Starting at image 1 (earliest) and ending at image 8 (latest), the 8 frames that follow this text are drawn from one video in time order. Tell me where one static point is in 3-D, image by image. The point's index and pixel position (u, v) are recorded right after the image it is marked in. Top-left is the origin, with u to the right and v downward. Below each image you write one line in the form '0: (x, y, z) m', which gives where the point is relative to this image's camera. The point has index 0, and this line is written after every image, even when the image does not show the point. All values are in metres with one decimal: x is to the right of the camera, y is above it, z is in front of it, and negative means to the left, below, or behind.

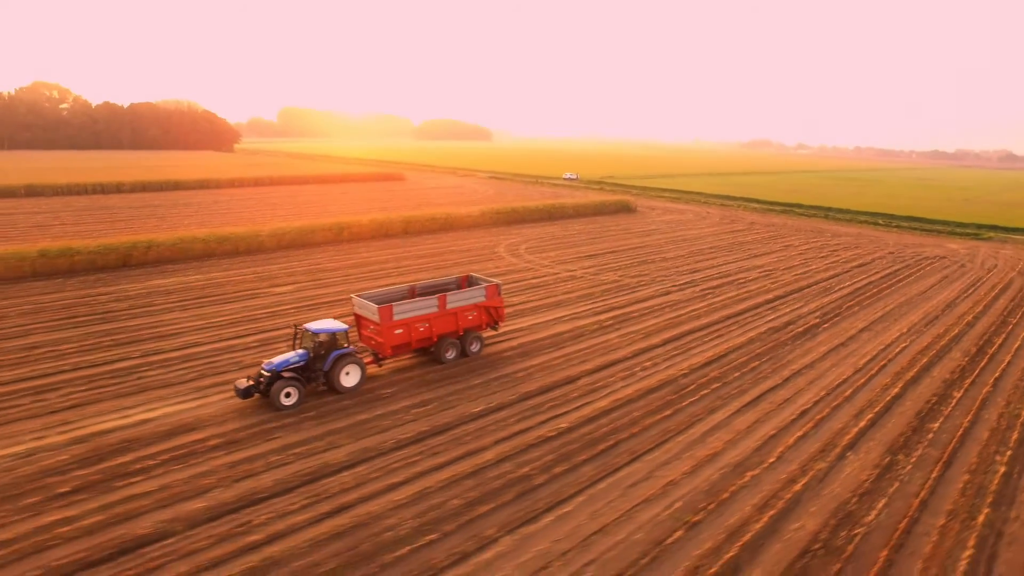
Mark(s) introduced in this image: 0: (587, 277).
0: (+1.5, +0.1, +14.4) m
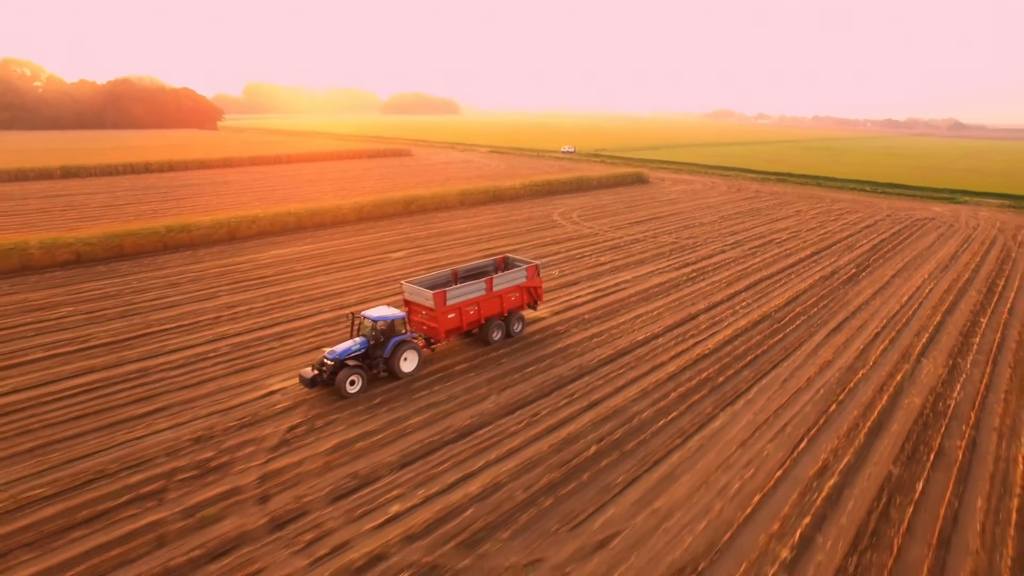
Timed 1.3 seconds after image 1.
0: (+3.3, +1.0, +16.7) m
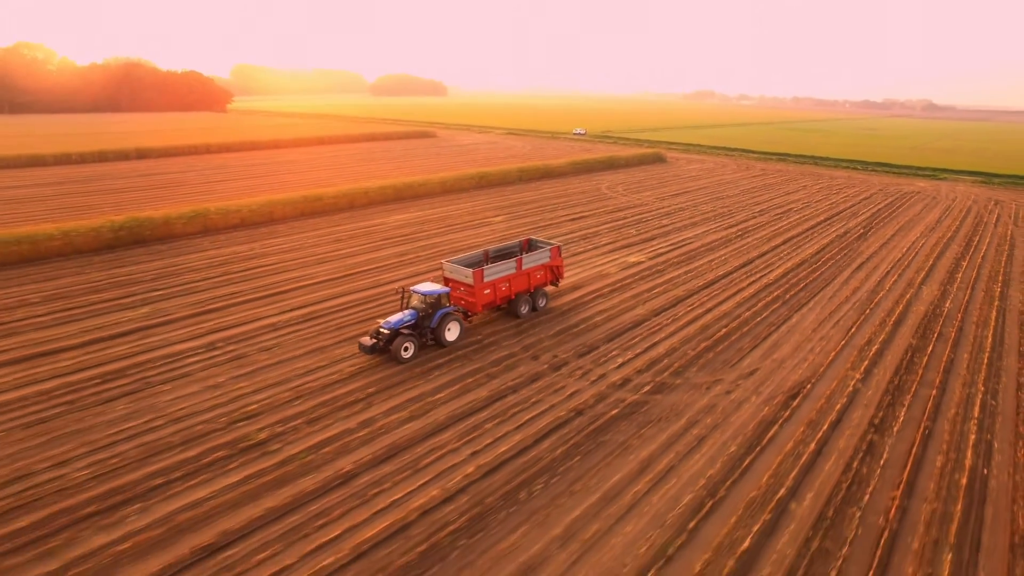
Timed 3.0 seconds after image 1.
0: (+5.4, +2.3, +20.4) m
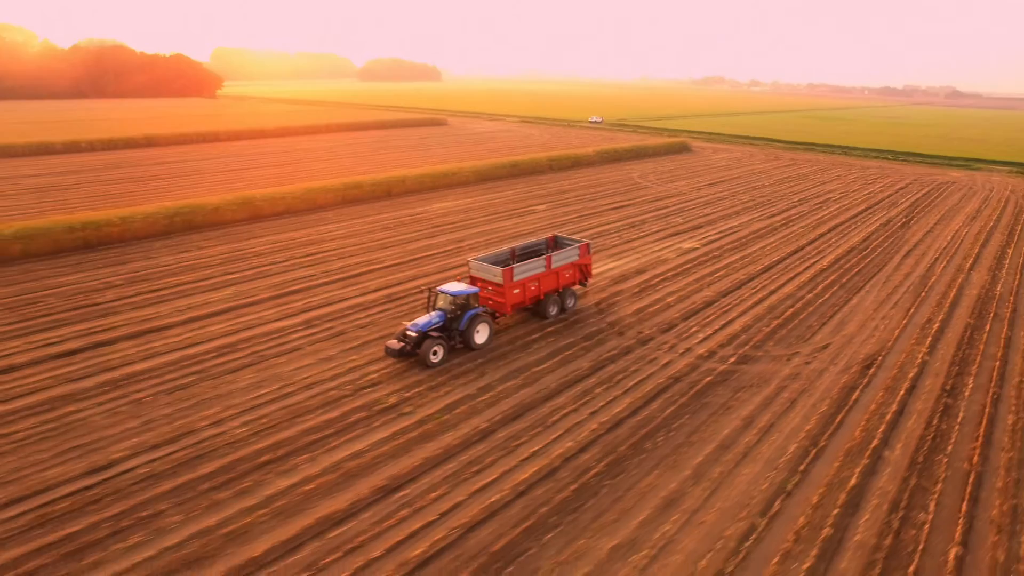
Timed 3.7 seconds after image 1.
0: (+6.9, +2.7, +21.4) m
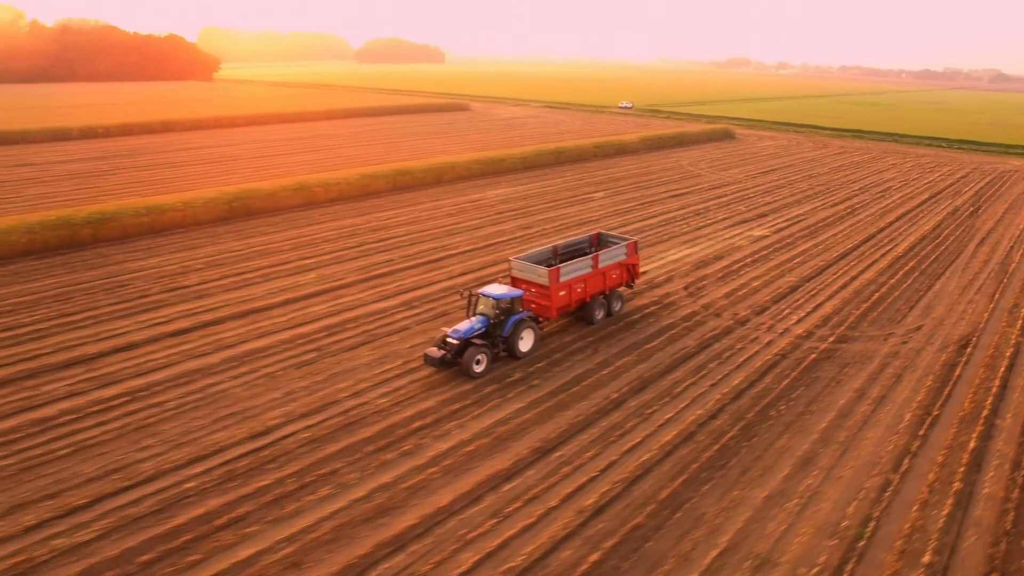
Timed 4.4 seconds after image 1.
0: (+9.0, +3.2, +22.0) m
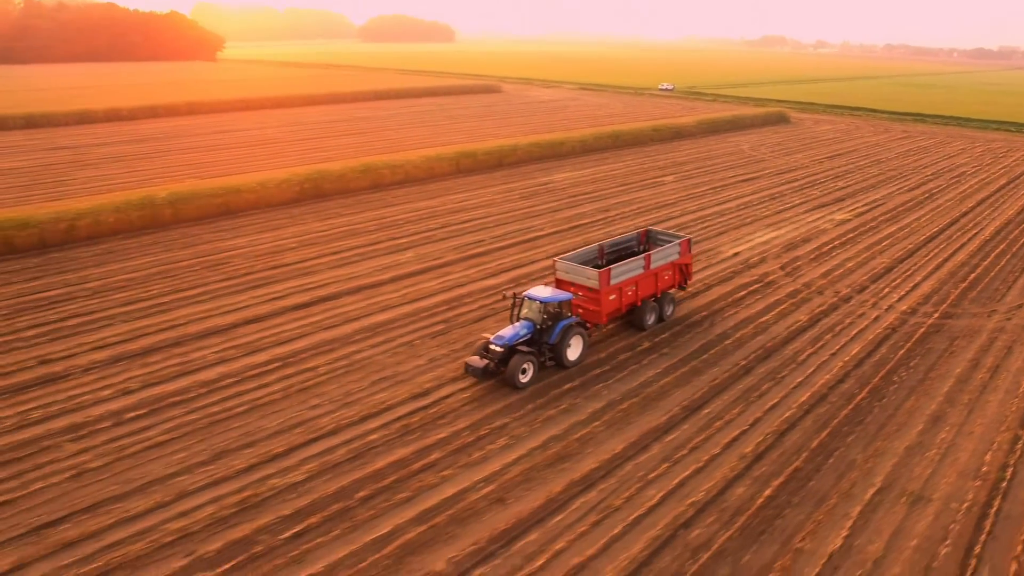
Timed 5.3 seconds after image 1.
0: (+11.6, +3.8, +22.7) m
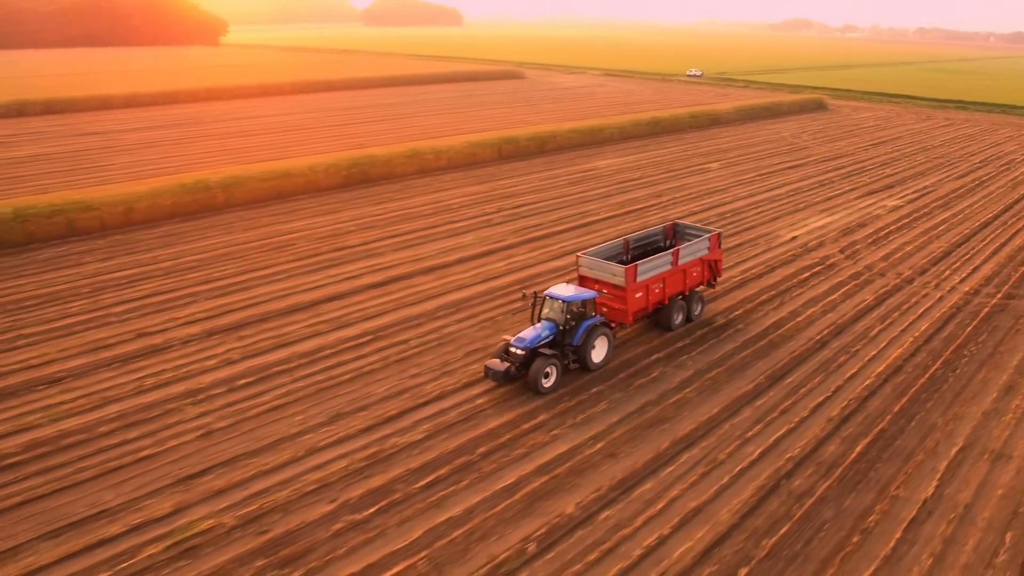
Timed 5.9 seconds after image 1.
0: (+13.5, +4.3, +23.2) m
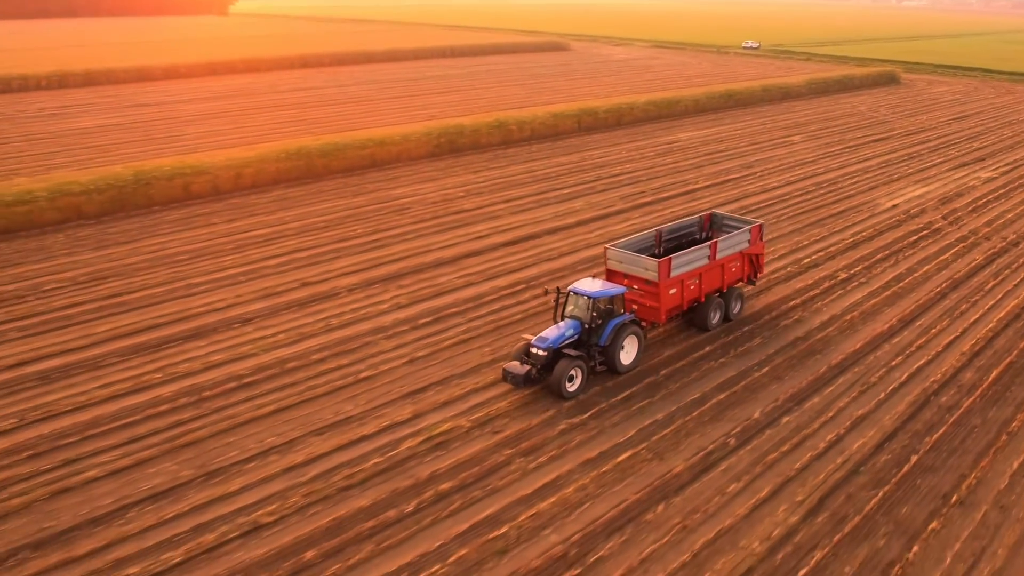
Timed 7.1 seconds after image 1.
0: (+17.3, +5.5, +24.3) m
